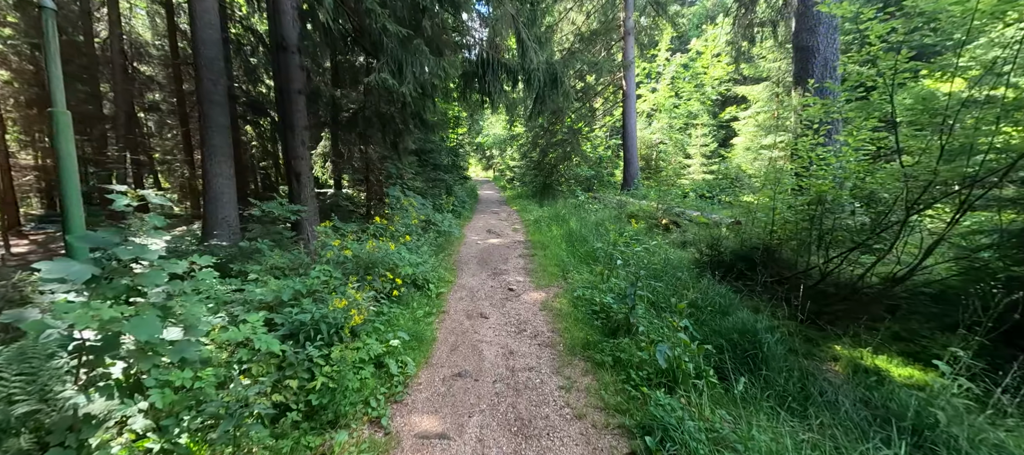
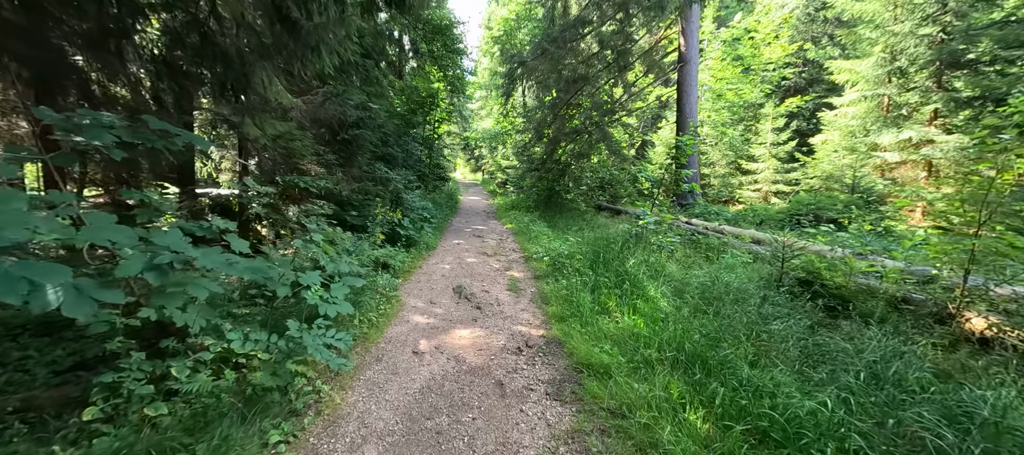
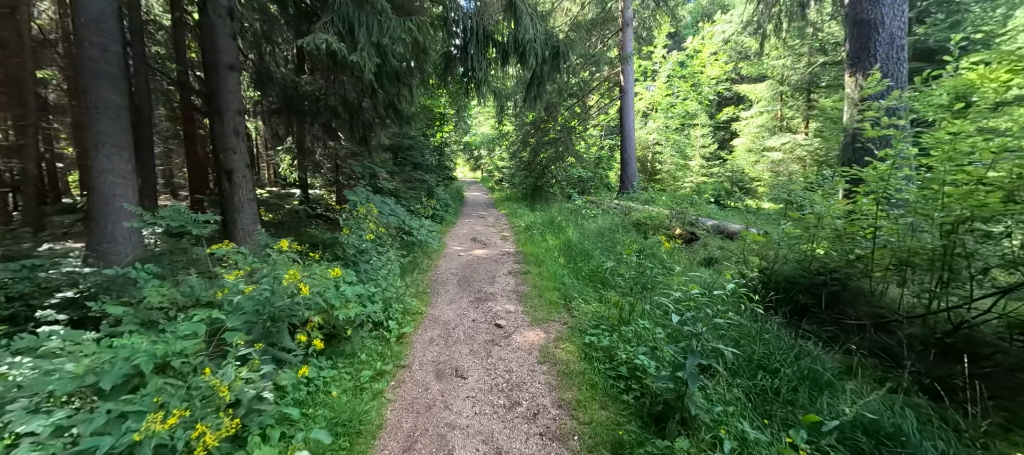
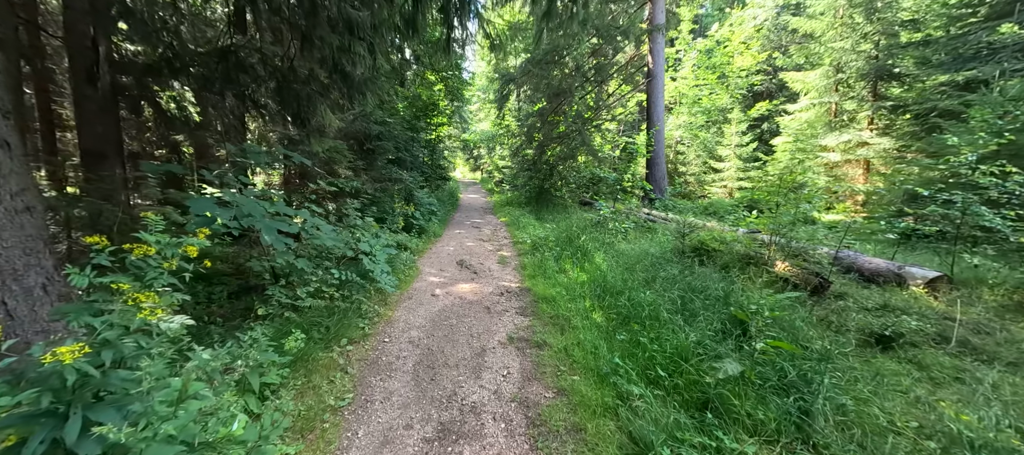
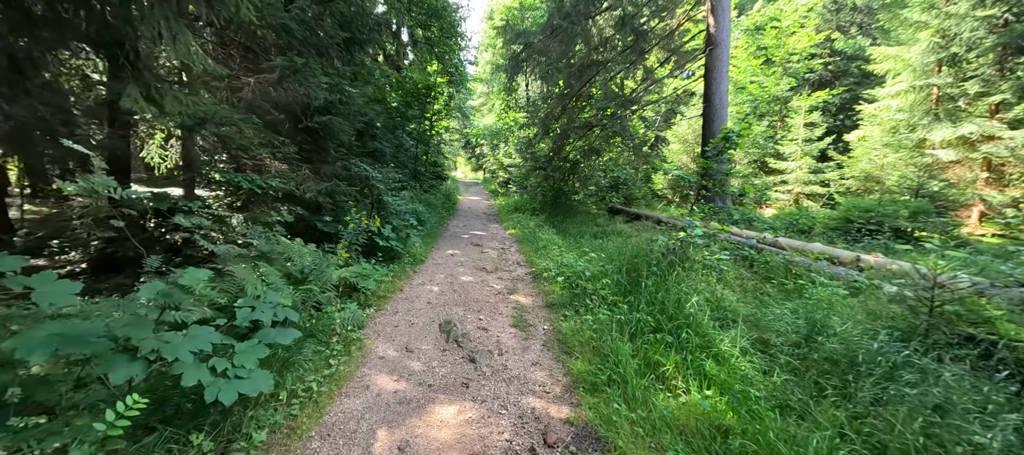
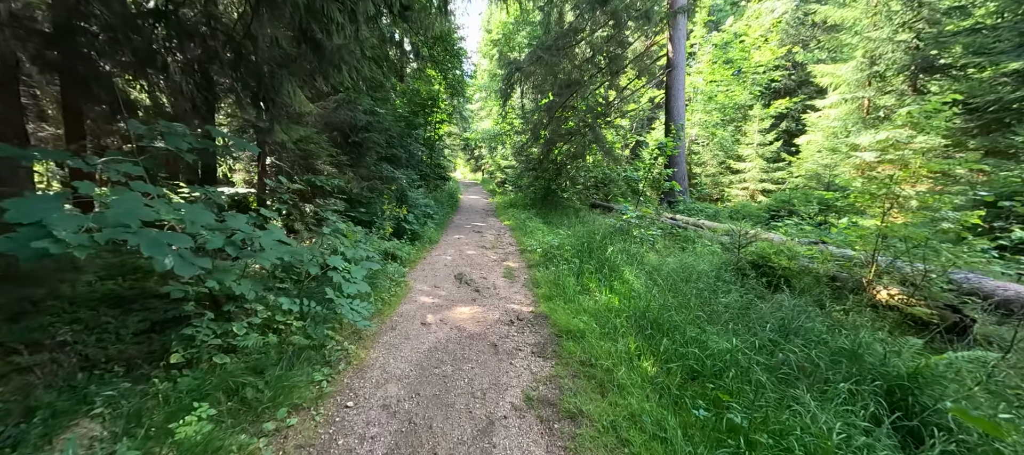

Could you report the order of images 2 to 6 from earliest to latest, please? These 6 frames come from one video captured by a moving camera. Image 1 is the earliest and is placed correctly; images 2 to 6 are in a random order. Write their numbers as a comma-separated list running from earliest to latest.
3, 4, 6, 2, 5
